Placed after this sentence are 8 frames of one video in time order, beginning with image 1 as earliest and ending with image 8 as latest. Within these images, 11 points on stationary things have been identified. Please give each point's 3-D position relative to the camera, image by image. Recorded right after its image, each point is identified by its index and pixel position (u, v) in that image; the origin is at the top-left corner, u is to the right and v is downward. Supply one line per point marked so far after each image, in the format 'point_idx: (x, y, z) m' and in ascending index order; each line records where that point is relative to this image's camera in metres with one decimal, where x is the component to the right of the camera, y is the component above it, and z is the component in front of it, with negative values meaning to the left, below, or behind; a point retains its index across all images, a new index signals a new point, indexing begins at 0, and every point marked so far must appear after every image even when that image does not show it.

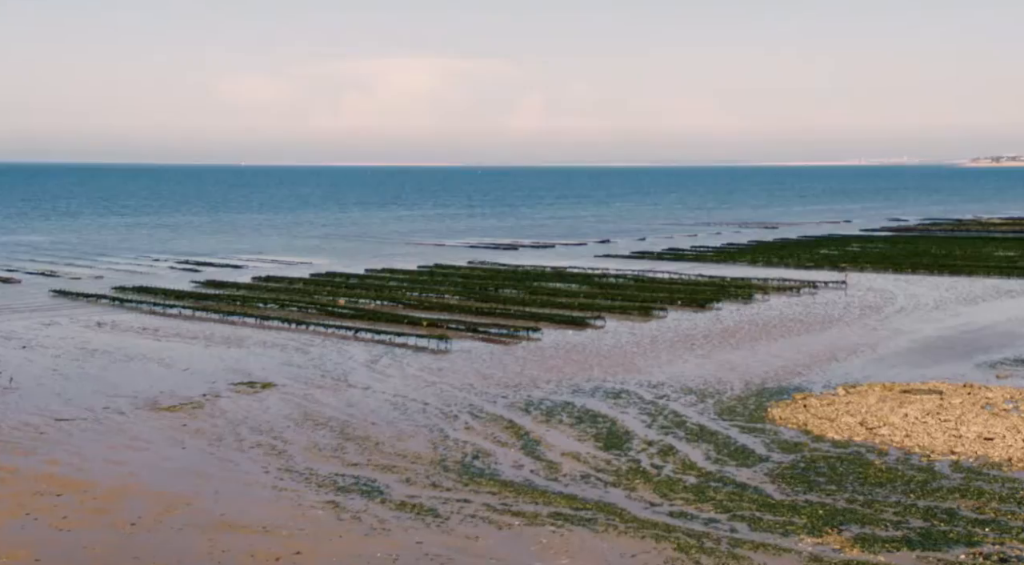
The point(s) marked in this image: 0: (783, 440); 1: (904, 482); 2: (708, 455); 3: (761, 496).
0: (+4.0, -2.3, +19.0) m
1: (+4.8, -2.4, +16.0) m
2: (+2.8, -2.4, +18.2) m
3: (+3.0, -2.6, +15.8) m
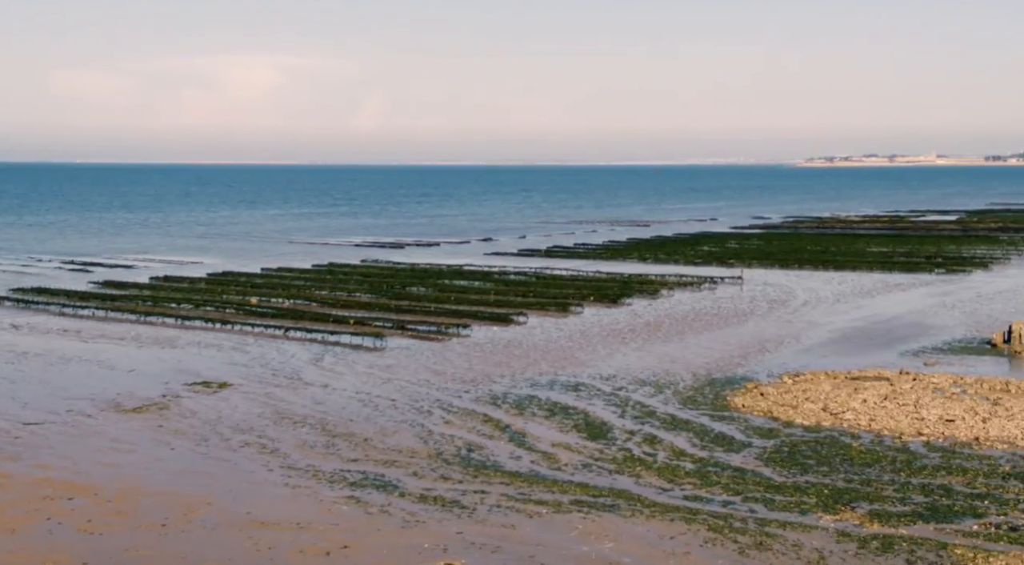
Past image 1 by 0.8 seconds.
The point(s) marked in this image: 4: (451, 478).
0: (+3.8, -2.2, +20.0) m
1: (+5.0, -2.3, +17.2) m
2: (+2.7, -2.3, +19.1) m
3: (+3.2, -2.5, +16.7) m
4: (-0.7, -2.6, +17.3) m
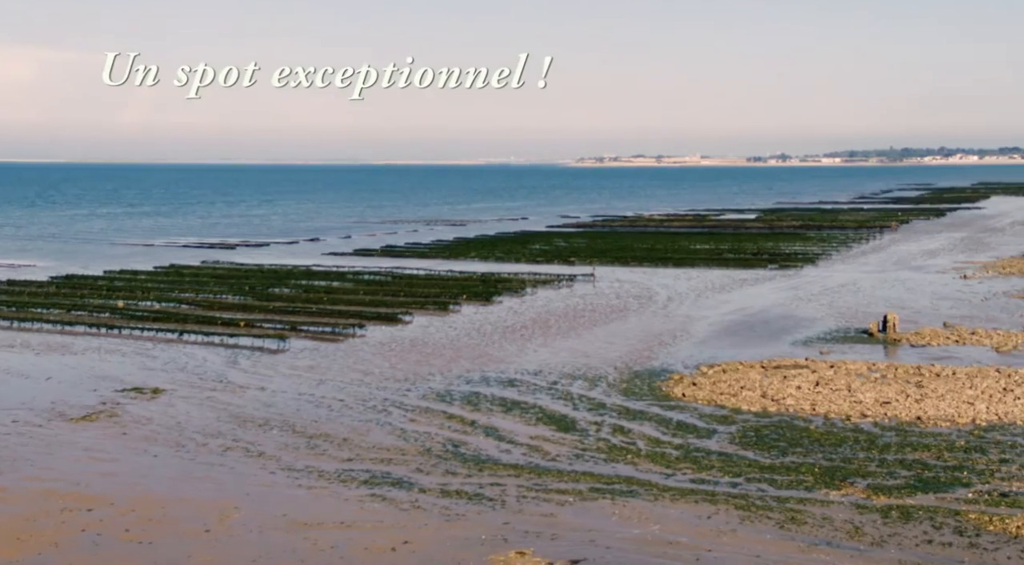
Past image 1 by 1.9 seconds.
0: (+3.2, -2.1, +21.3) m
1: (+5.0, -2.3, +18.8) m
2: (+2.3, -2.3, +20.3) m
3: (+3.3, -2.5, +18.0) m
4: (-0.7, -2.6, +17.9) m
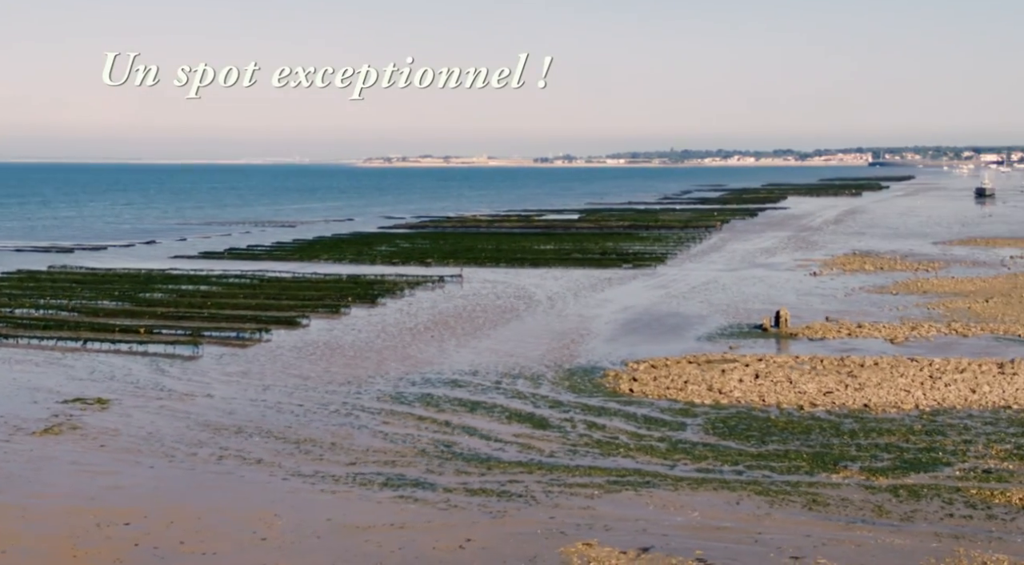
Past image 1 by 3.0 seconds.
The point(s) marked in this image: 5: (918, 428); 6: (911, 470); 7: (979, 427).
0: (+2.7, -2.1, +22.5) m
1: (+4.8, -2.3, +20.3) m
2: (+2.0, -2.3, +21.3) m
3: (+3.3, -2.5, +19.2) m
4: (-0.6, -2.7, +18.4) m
5: (+6.2, -2.2, +19.8) m
6: (+5.4, -2.5, +17.5) m
7: (+7.0, -2.1, +19.4) m
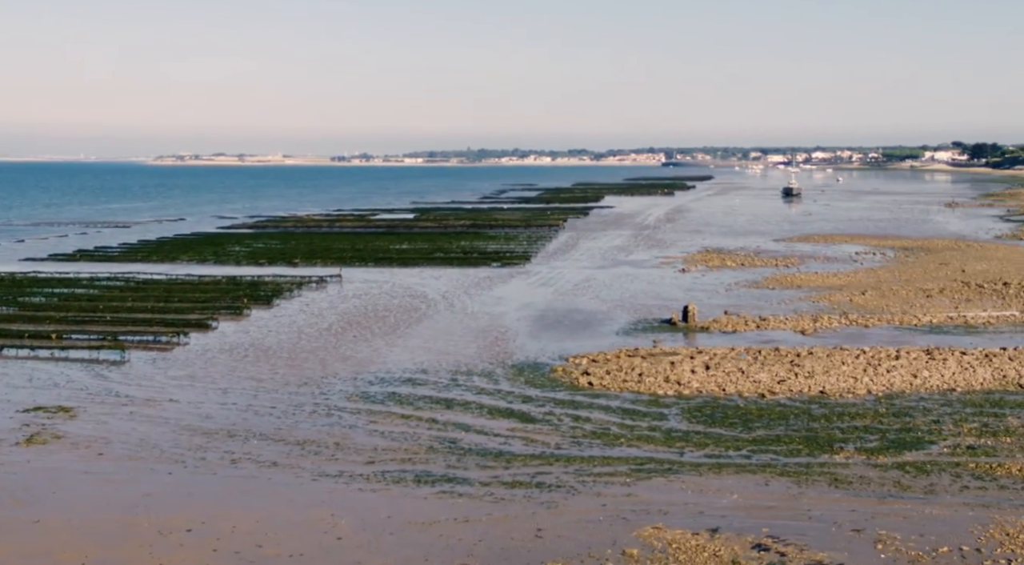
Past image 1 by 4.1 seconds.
0: (+2.2, -2.1, +23.6) m
1: (+4.7, -2.2, +21.8) m
2: (+1.7, -2.3, +22.3) m
3: (+3.4, -2.4, +20.5) m
4: (-0.3, -2.7, +19.0) m
5: (+6.1, -2.1, +21.5) m
6: (+5.7, -2.4, +19.1) m
7: (+7.0, -2.0, +21.3) m
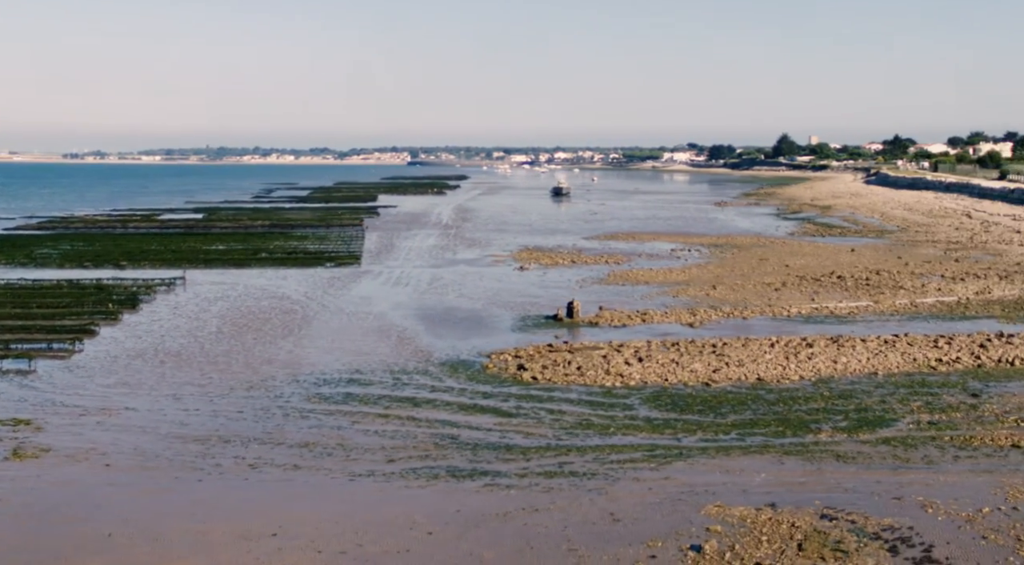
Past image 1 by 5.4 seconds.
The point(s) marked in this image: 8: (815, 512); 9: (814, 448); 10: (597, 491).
0: (+1.5, -2.1, +24.8) m
1: (+4.3, -2.1, +23.6) m
2: (+1.3, -2.2, +23.4) m
3: (+3.3, -2.3, +22.0) m
4: (0.0, -2.7, +19.7) m
5: (+5.7, -2.0, +23.7) m
6: (+5.8, -2.3, +21.2) m
7: (+6.6, -1.9, +23.6) m
8: (+3.8, -2.9, +16.5) m
9: (+4.6, -2.5, +19.9) m
10: (+1.2, -2.9, +18.0) m
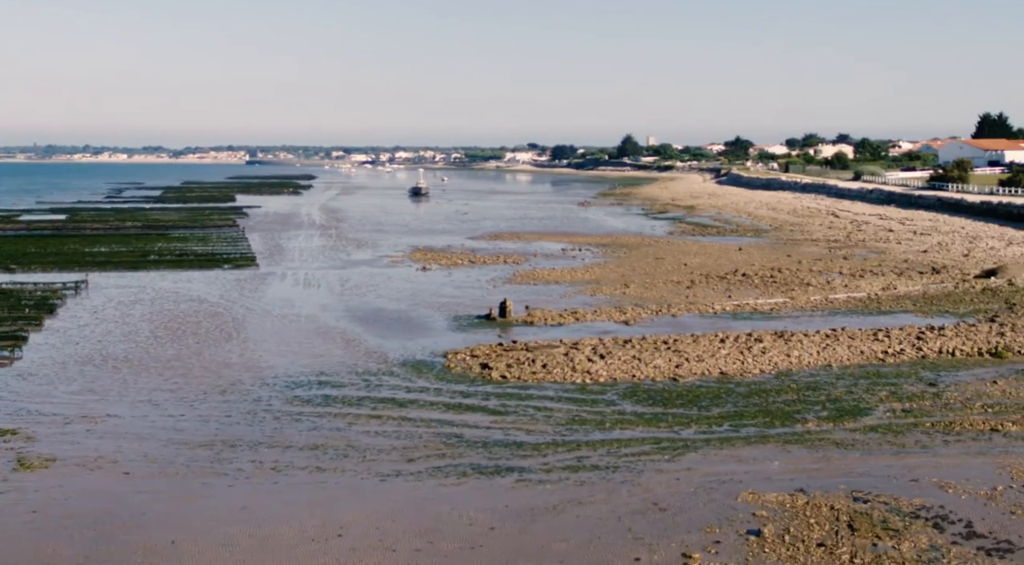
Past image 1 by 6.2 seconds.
0: (+1.0, -2.1, +25.5) m
1: (+4.0, -2.1, +24.7) m
2: (+1.0, -2.2, +24.1) m
3: (+3.2, -2.3, +23.0) m
4: (+0.3, -2.7, +20.3) m
5: (+5.4, -2.0, +24.9) m
6: (+5.8, -2.3, +22.5) m
7: (+6.3, -1.9, +25.0) m
8: (+4.5, -2.9, +17.6) m
9: (+4.8, -2.5, +21.1) m
10: (+1.7, -2.9, +18.7) m
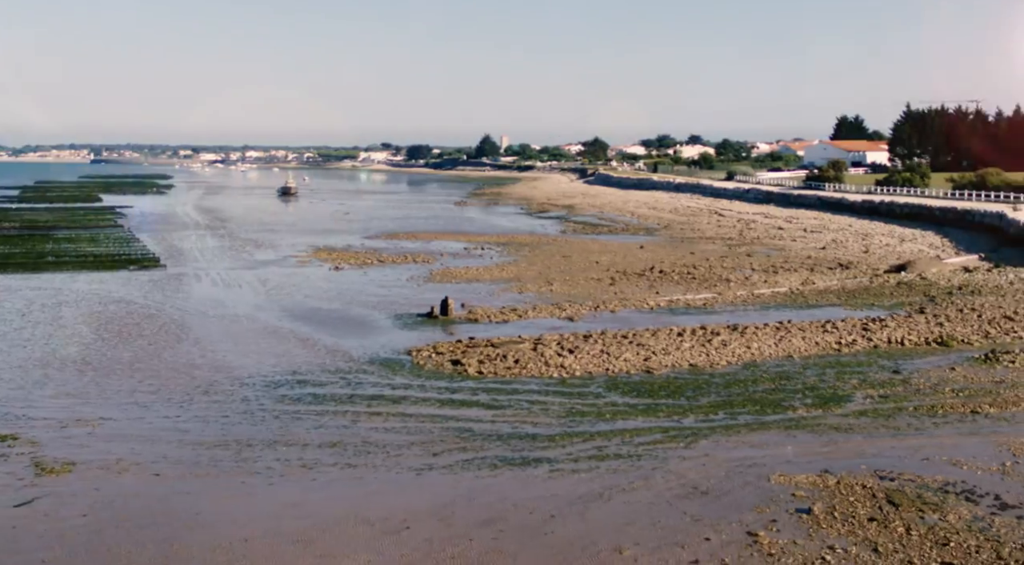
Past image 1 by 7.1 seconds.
0: (+0.6, -2.0, +26.1) m
1: (+3.7, -2.0, +25.6) m
2: (+0.8, -2.2, +24.7) m
3: (+3.2, -2.2, +23.9) m
4: (+0.6, -2.6, +20.8) m
5: (+5.1, -1.9, +26.1) m
6: (+5.8, -2.2, +23.8) m
7: (+5.9, -1.7, +26.3) m
8: (+5.2, -2.8, +18.7) m
9: (+5.0, -2.4, +22.2) m
10: (+2.2, -2.8, +19.4) m
